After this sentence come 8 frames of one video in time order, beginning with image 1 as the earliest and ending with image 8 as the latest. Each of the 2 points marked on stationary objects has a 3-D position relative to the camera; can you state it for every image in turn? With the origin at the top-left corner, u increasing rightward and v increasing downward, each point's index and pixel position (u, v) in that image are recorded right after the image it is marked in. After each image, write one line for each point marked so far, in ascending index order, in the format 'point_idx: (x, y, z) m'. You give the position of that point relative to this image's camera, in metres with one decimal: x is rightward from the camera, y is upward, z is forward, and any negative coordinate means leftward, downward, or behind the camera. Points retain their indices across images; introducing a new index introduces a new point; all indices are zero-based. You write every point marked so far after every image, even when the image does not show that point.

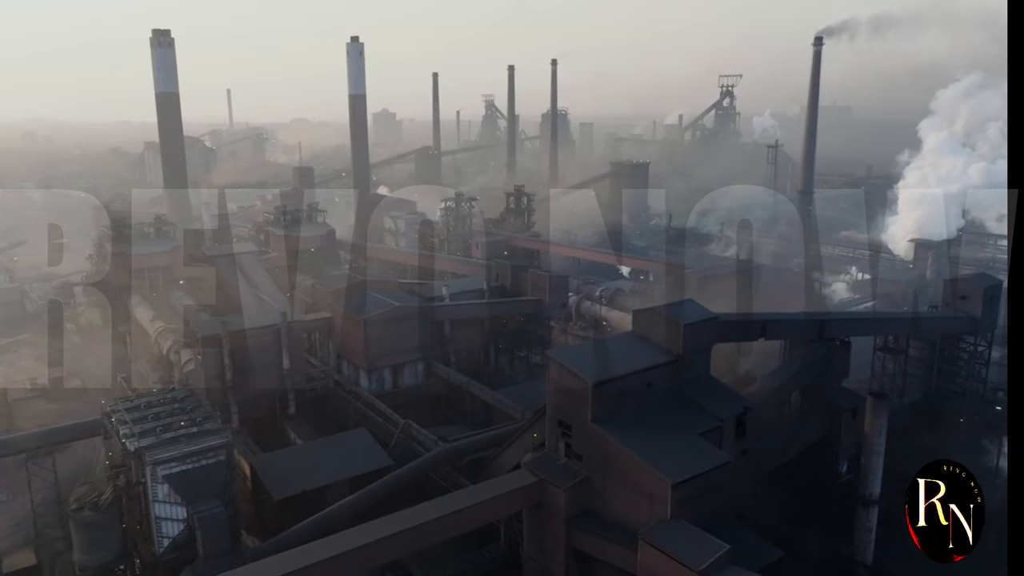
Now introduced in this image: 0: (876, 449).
0: (+6.9, -3.0, +12.4) m
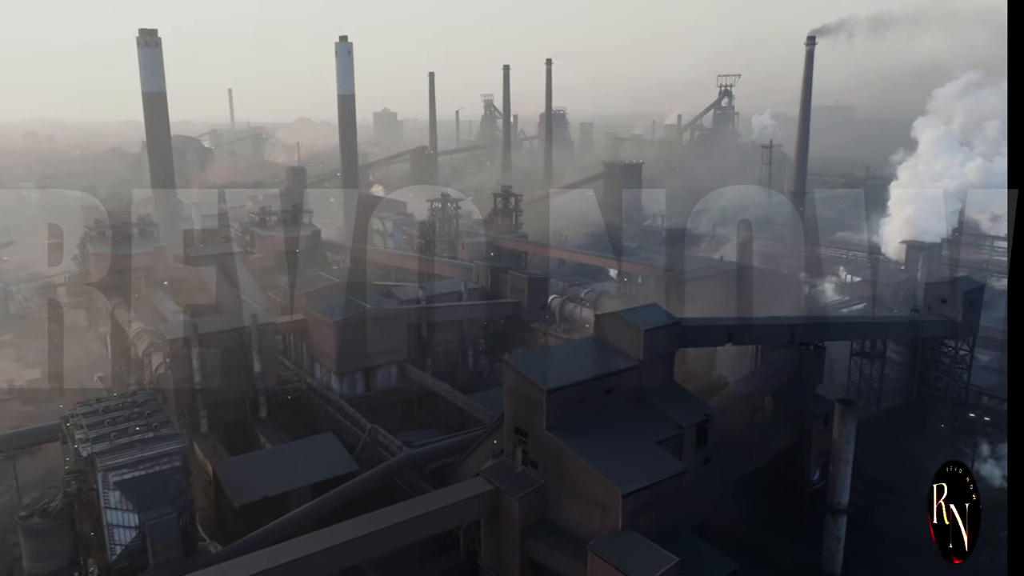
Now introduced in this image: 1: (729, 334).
0: (+6.2, -3.1, +12.1) m
1: (+4.2, -0.9, +12.7) m
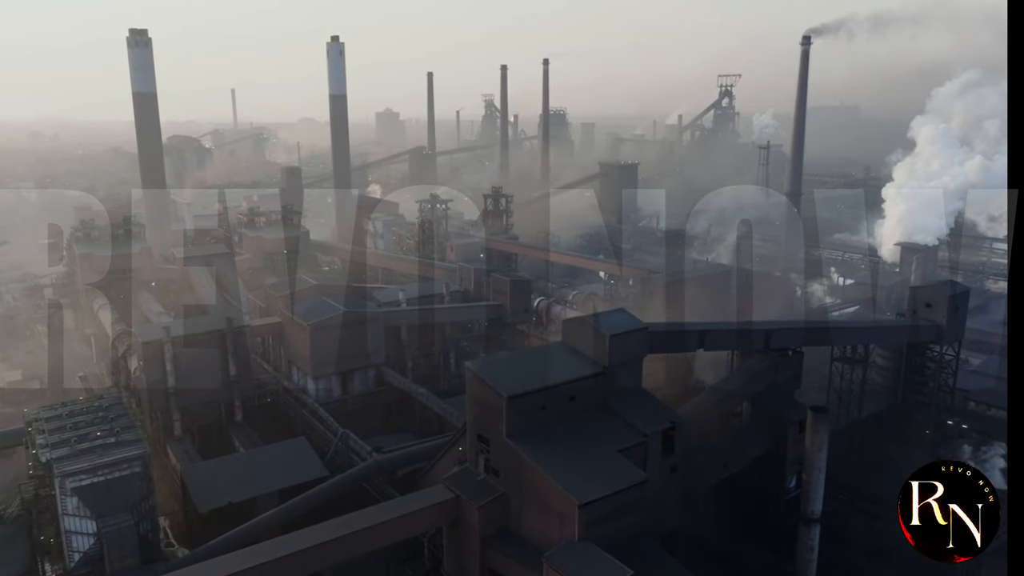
0: (+5.5, -3.2, +11.9) m
1: (+3.6, -1.0, +12.5) m
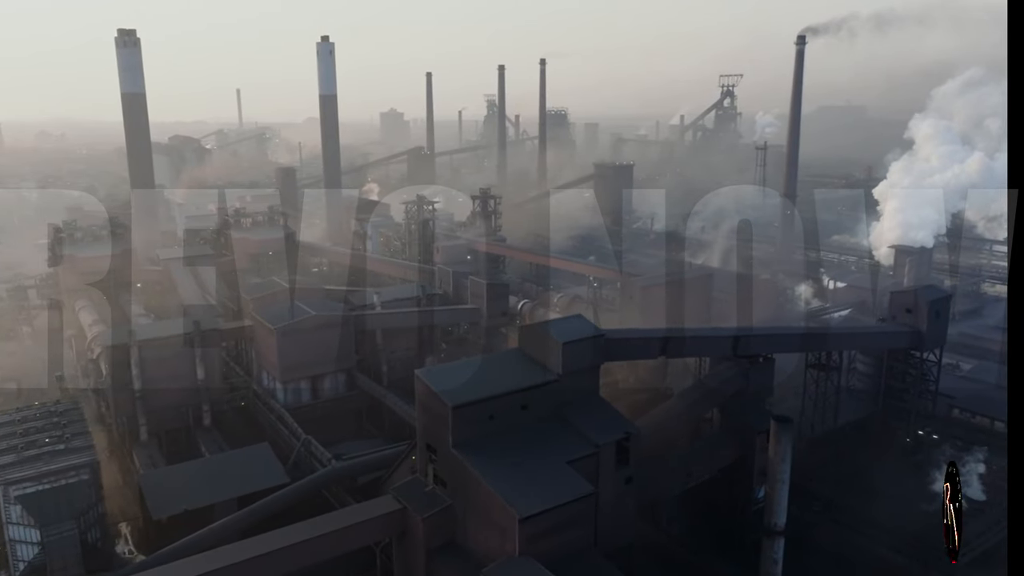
0: (+4.7, -3.3, +11.5) m
1: (+2.8, -1.1, +12.2) m
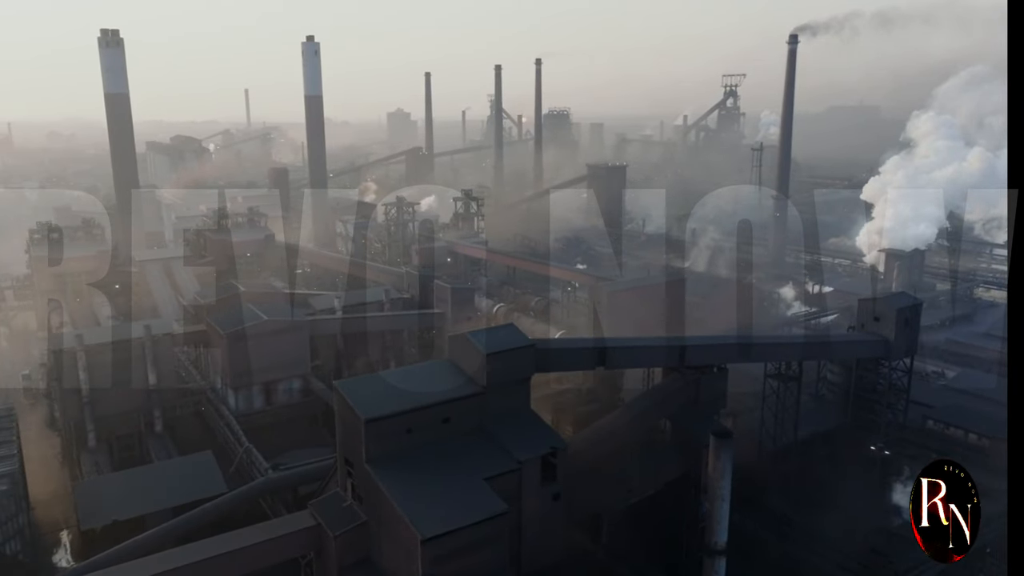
0: (+3.5, -3.5, +11.1) m
1: (+1.6, -1.2, +11.7) m
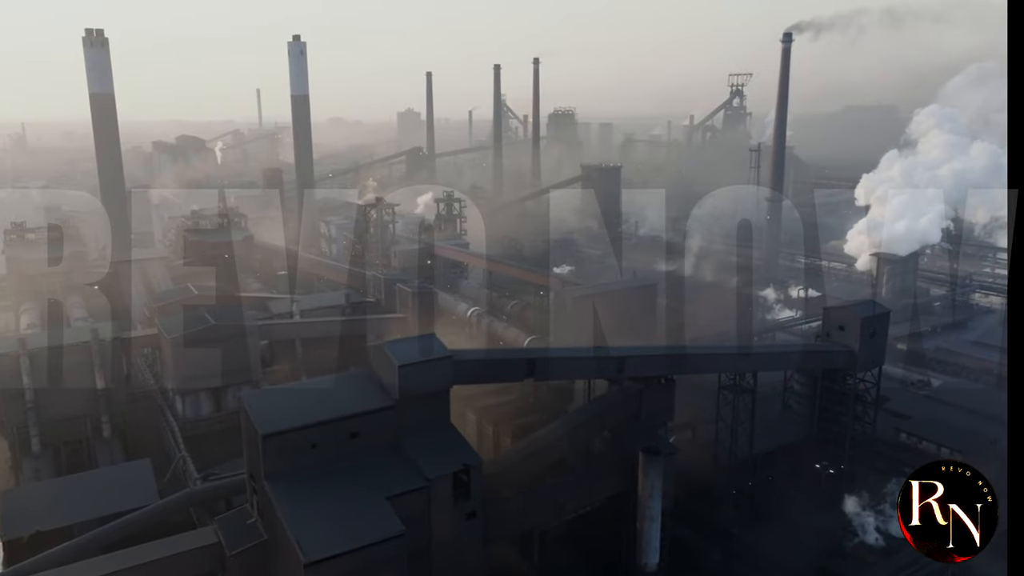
0: (+2.2, -3.6, +10.6) m
1: (+0.3, -1.4, +11.3) m
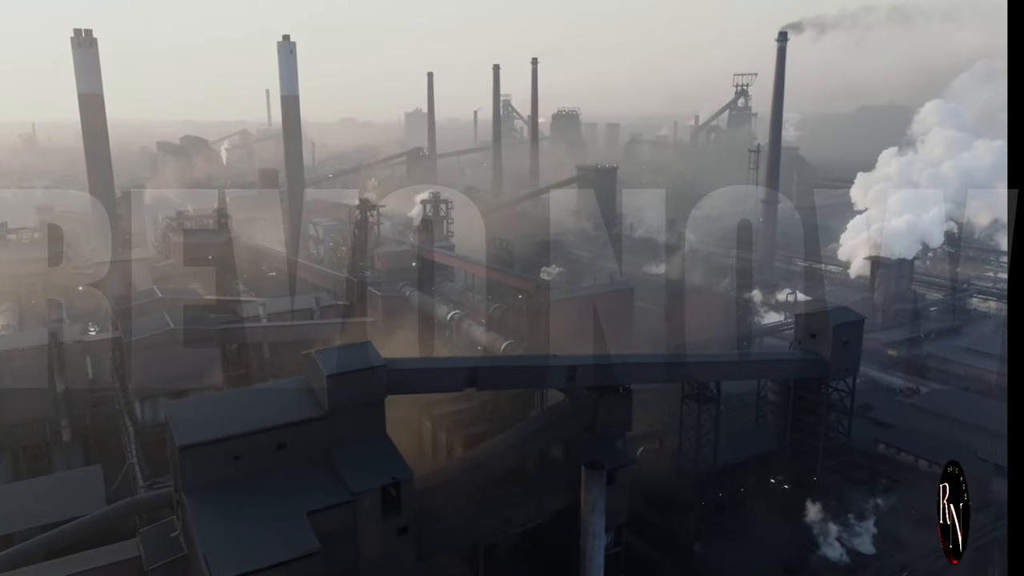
0: (+1.3, -3.8, +10.2) m
1: (-0.6, -1.5, +10.9) m
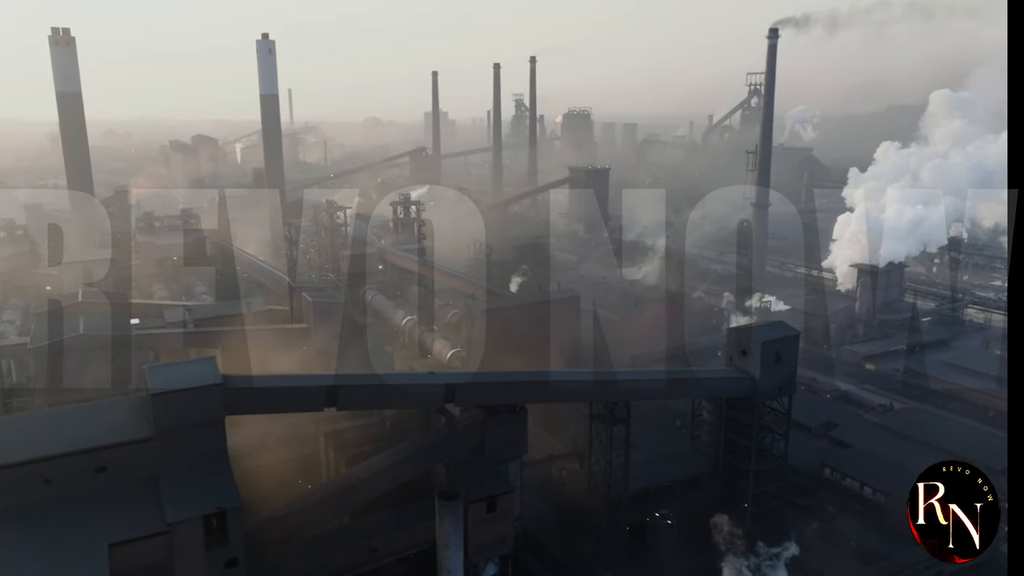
0: (-0.9, -4.0, +9.3) m
1: (-2.7, -1.7, +10.1) m
